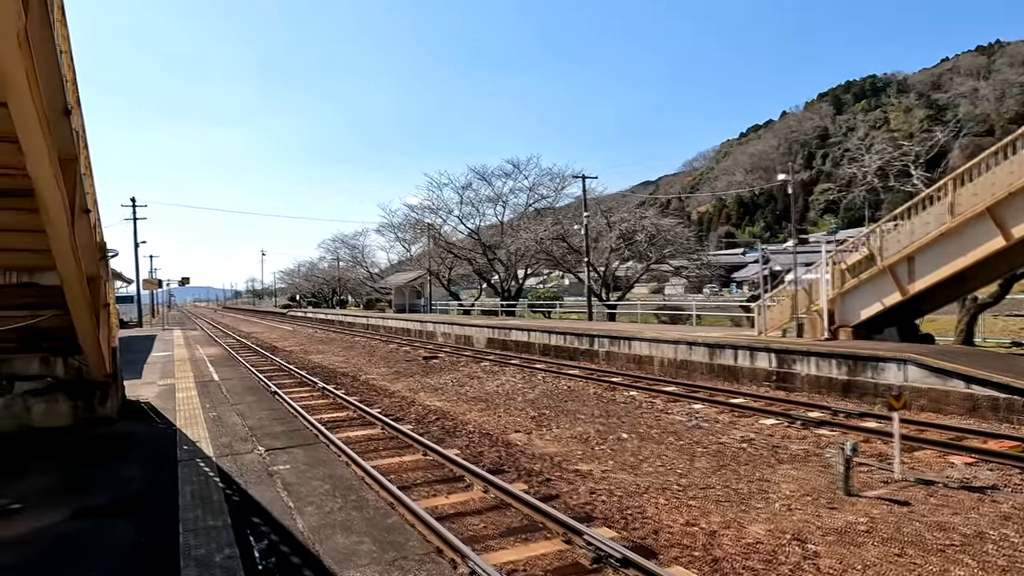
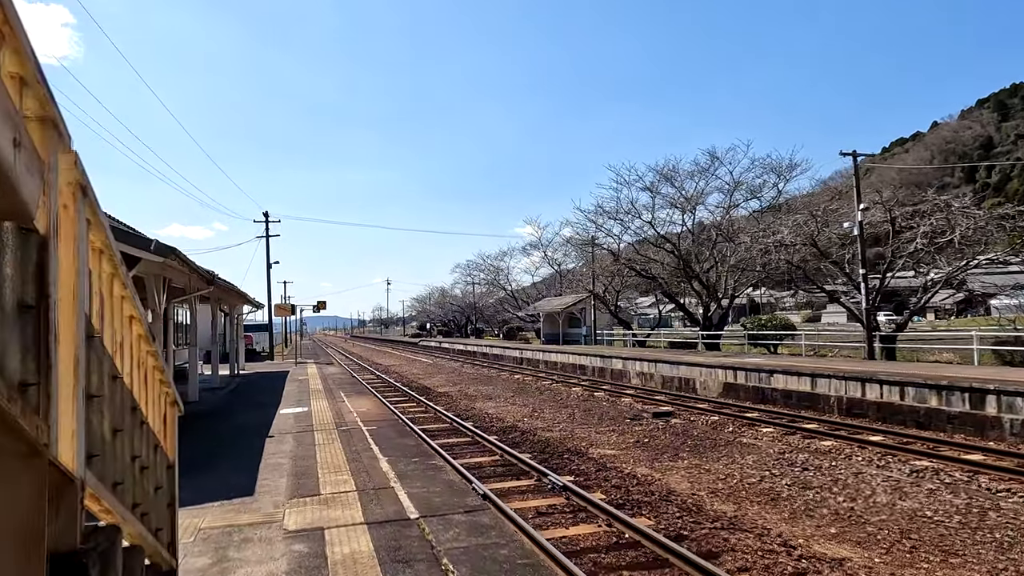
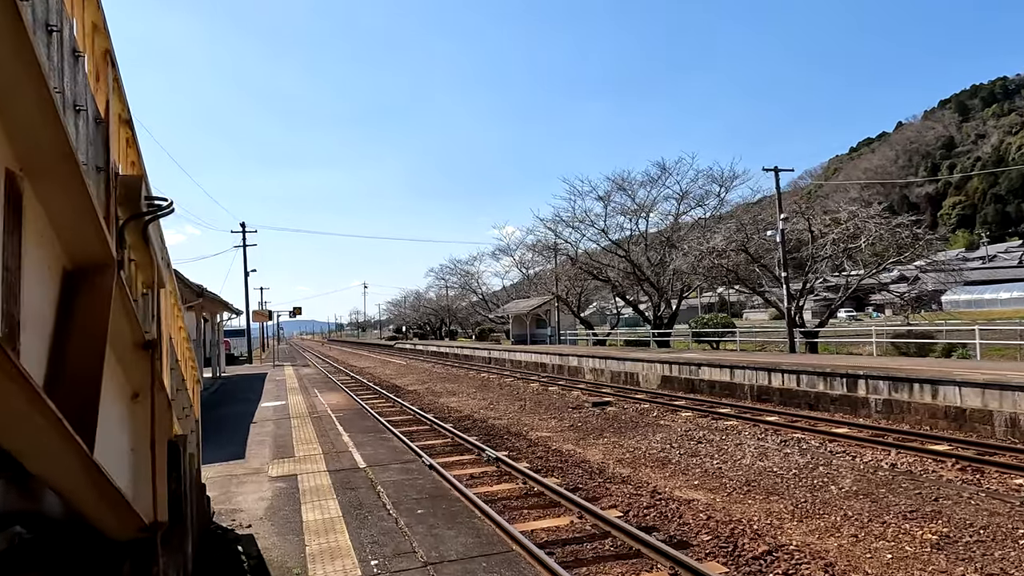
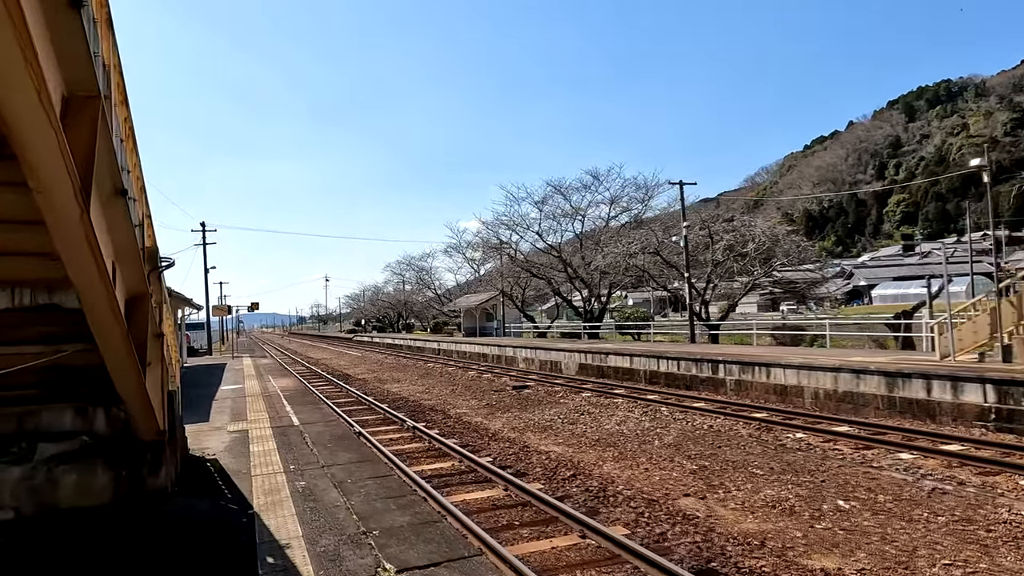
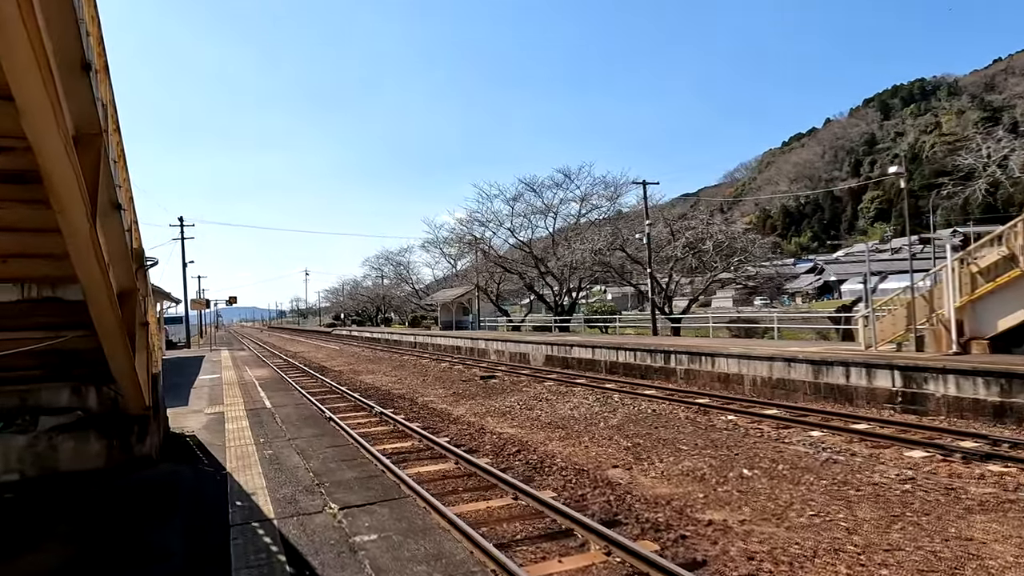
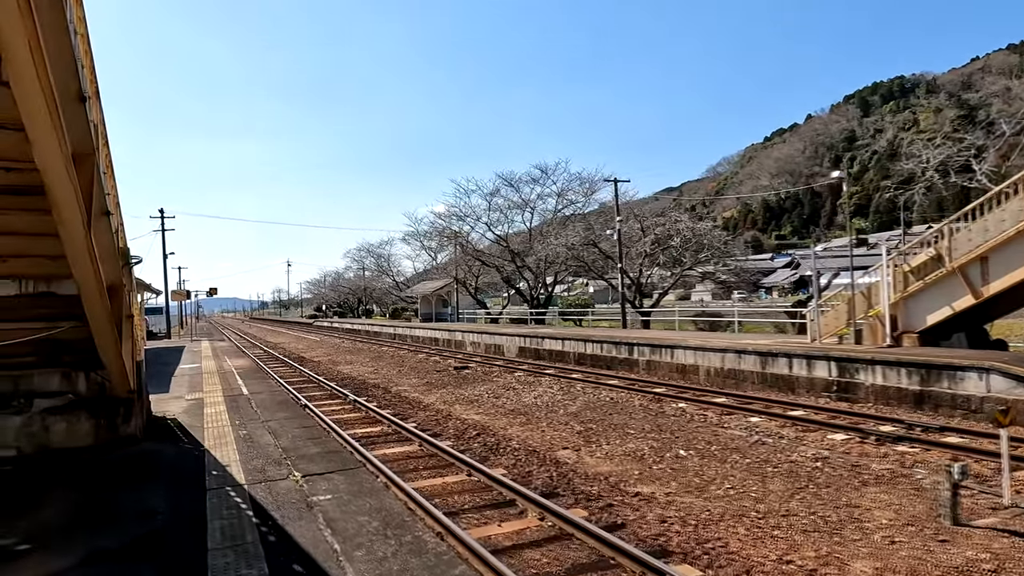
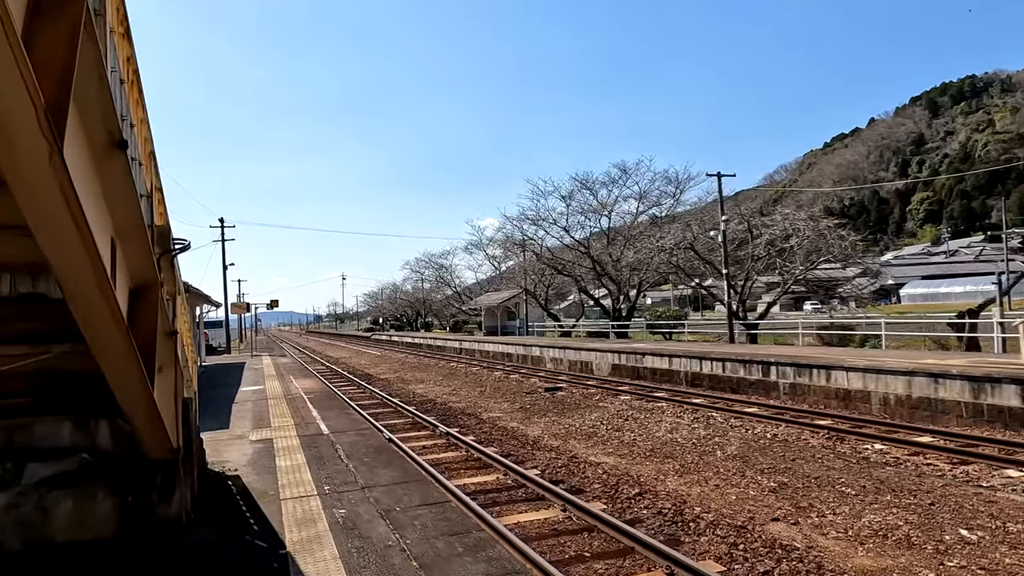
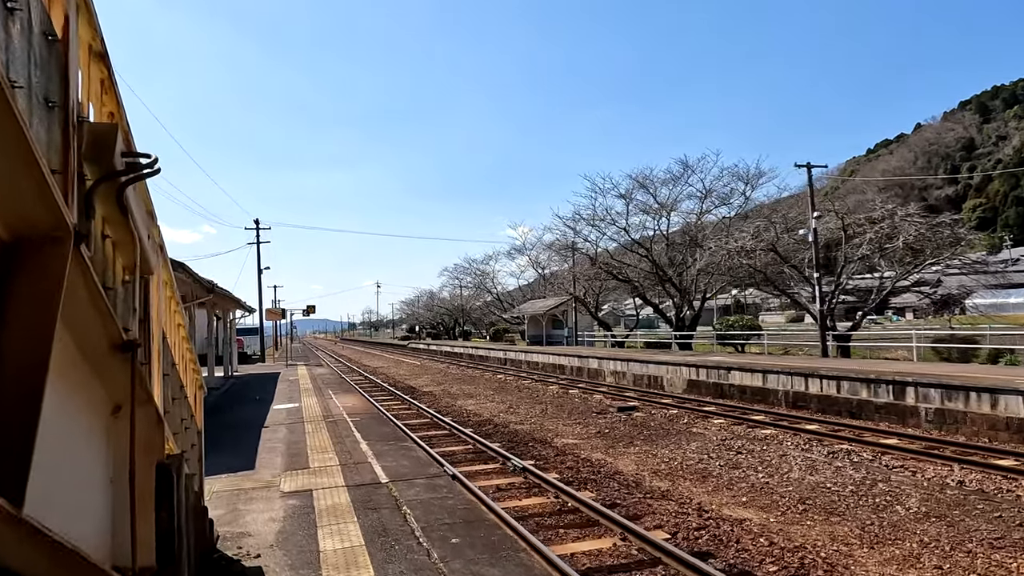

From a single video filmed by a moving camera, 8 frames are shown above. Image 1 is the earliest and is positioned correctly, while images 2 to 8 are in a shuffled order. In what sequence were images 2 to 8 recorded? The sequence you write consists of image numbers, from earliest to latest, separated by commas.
6, 5, 4, 7, 3, 8, 2
